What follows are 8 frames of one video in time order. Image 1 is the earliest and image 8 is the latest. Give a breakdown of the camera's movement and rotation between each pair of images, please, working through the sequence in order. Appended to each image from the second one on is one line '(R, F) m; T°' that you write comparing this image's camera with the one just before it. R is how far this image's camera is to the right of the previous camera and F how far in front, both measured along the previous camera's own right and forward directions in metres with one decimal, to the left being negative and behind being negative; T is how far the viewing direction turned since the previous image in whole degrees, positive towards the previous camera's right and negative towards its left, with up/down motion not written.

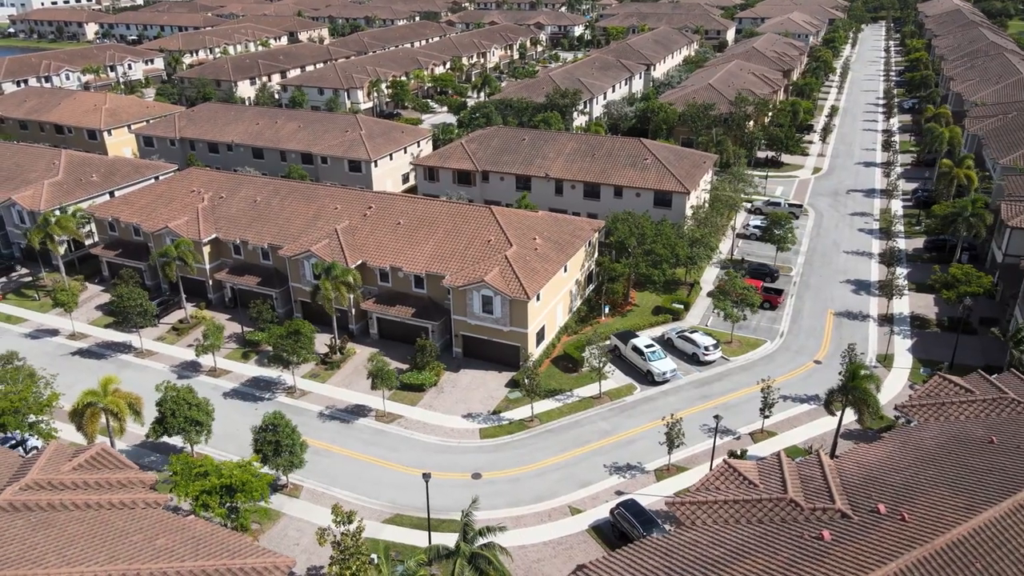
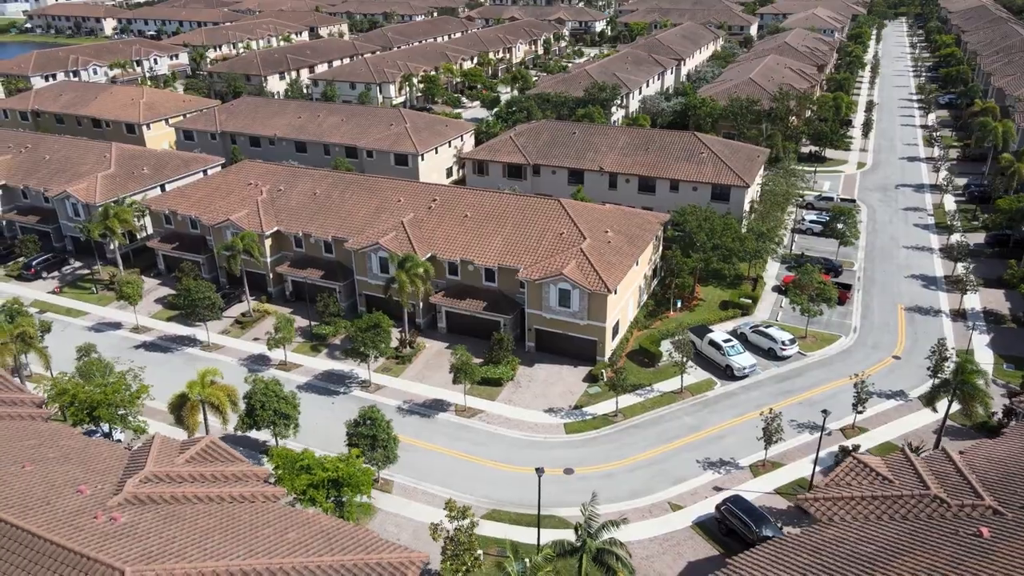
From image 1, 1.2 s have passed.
(-4.0, +0.5) m; 0°
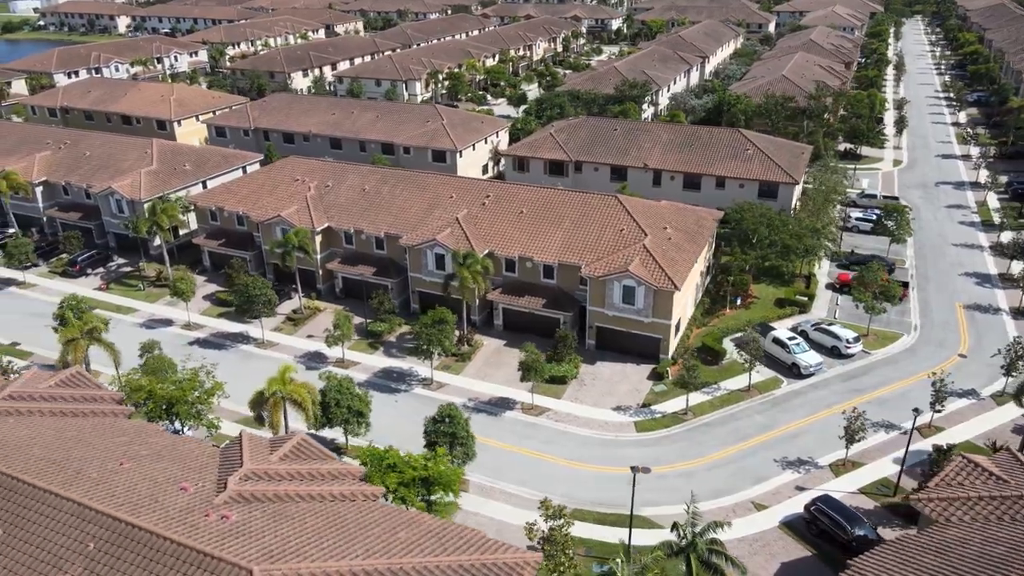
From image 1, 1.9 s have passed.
(-3.3, +0.4) m; 0°
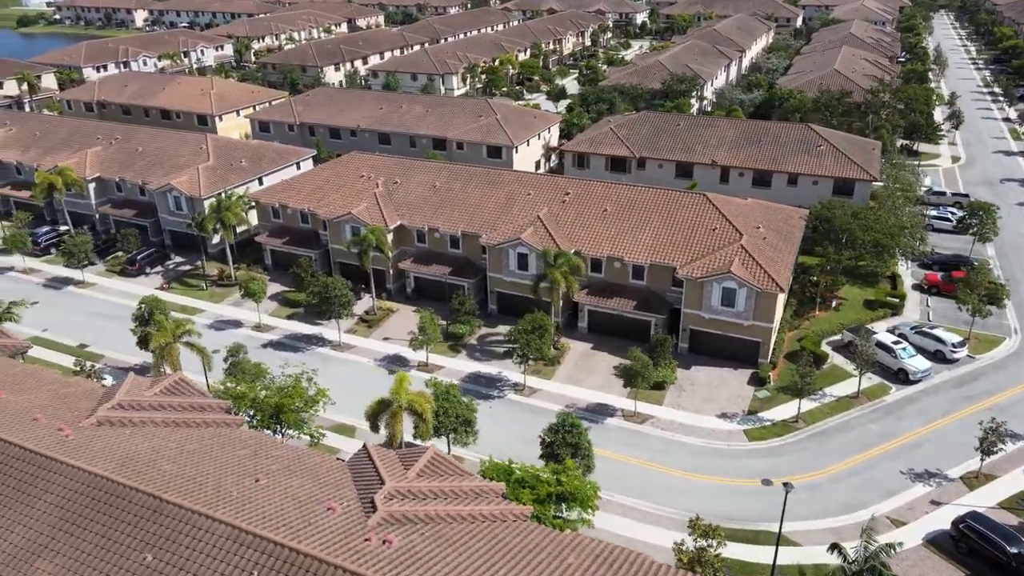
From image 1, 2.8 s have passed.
(-4.8, +1.5) m; 0°
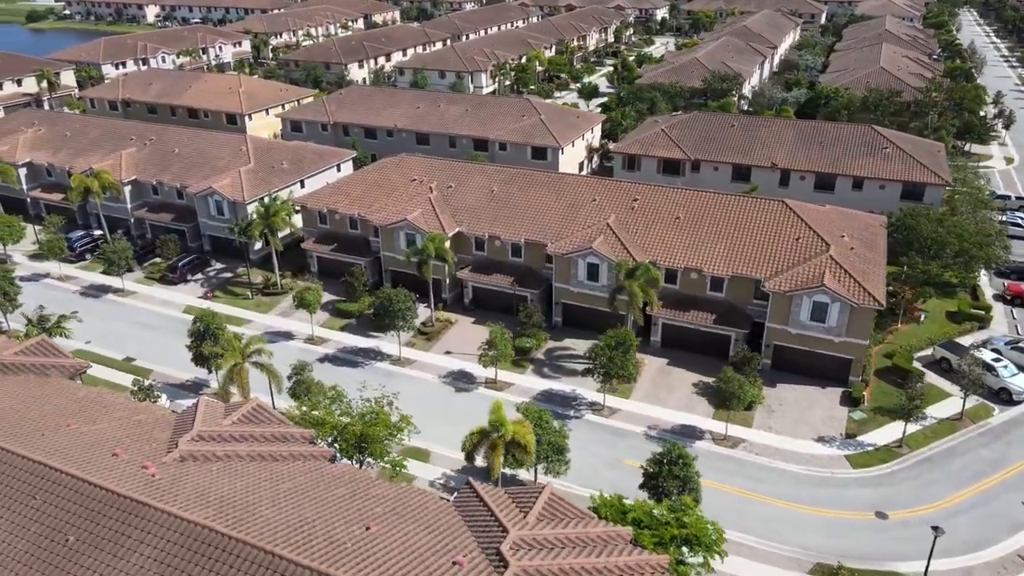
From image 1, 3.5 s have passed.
(-3.7, +2.2) m; 0°
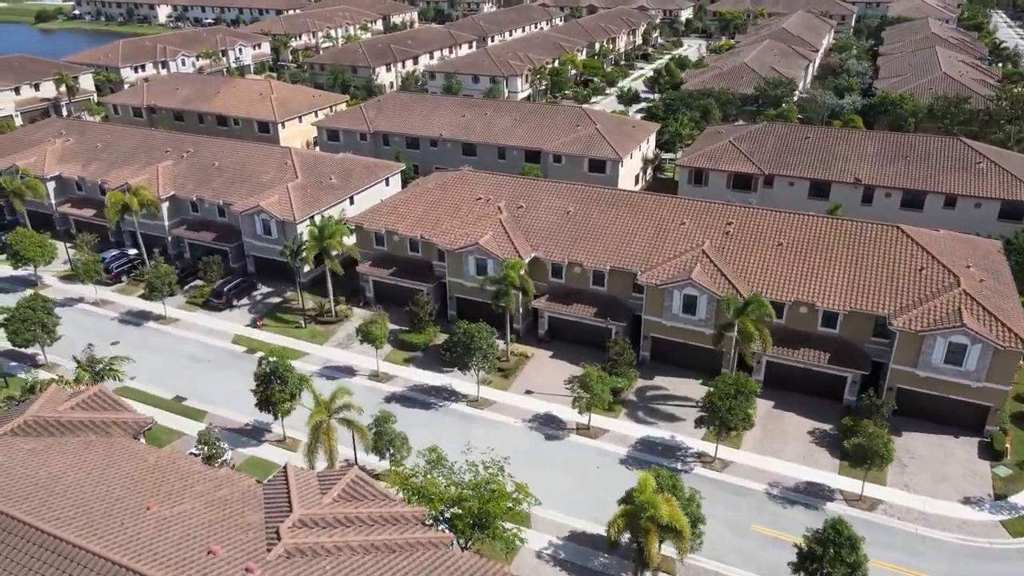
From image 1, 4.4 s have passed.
(-4.4, +3.7) m; 0°
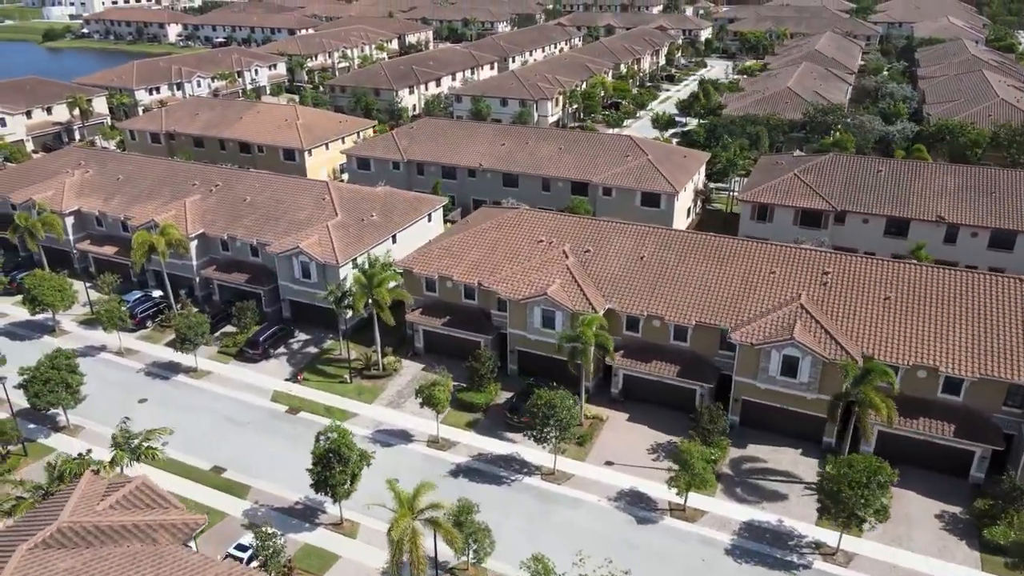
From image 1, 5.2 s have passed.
(-3.6, +3.9) m; 0°
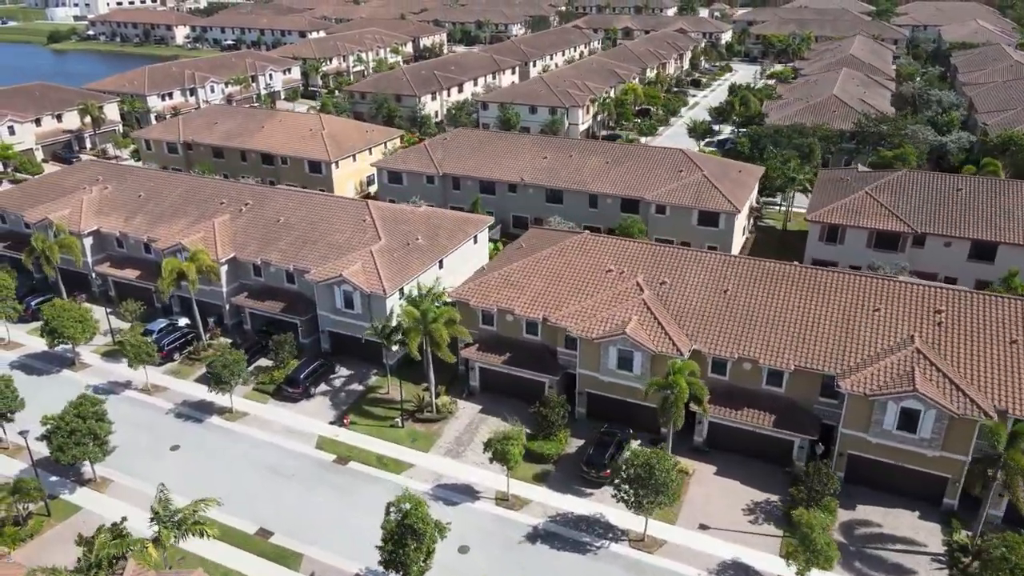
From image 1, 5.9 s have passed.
(-3.4, +3.7) m; 0°
